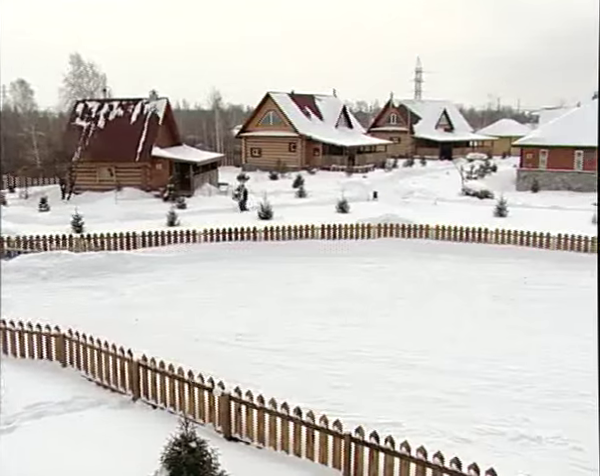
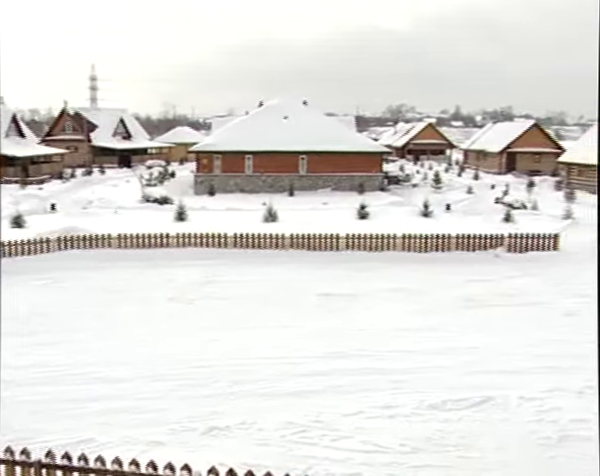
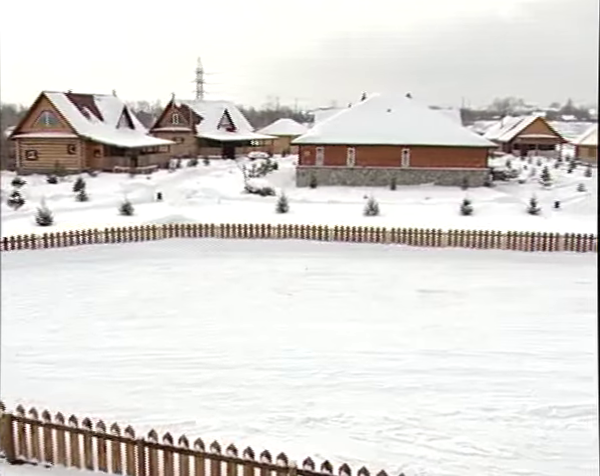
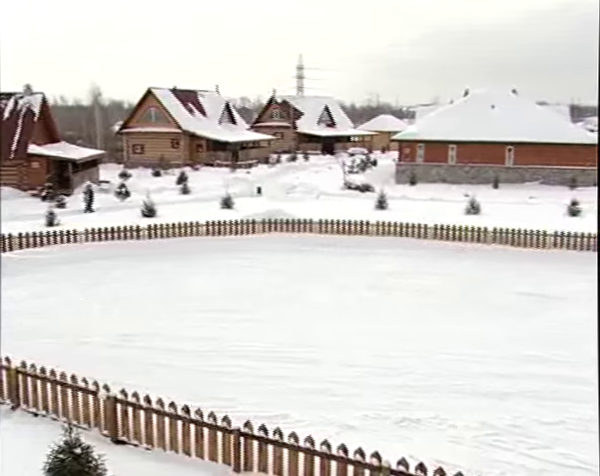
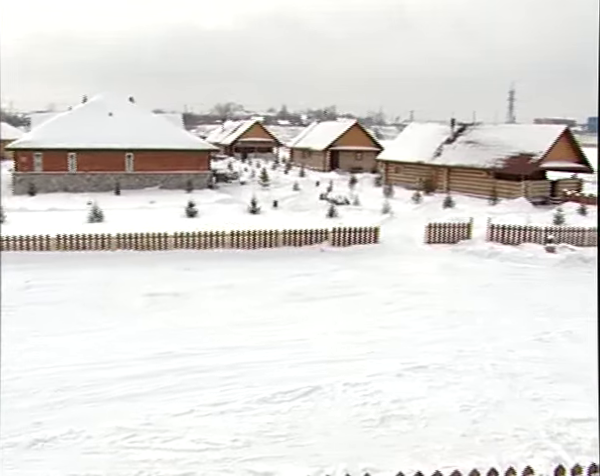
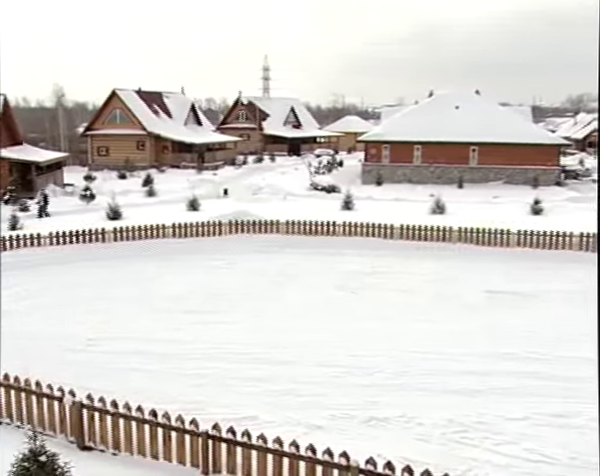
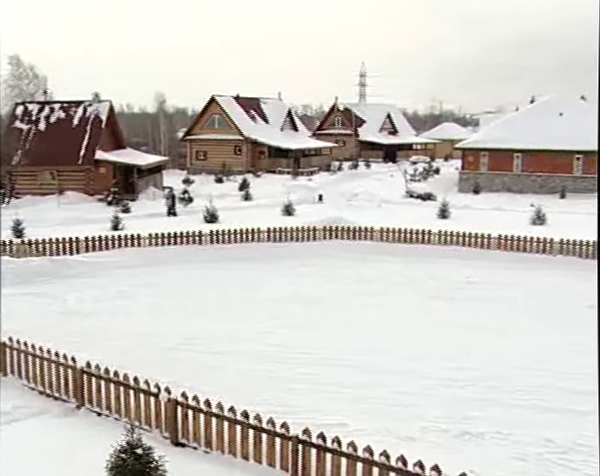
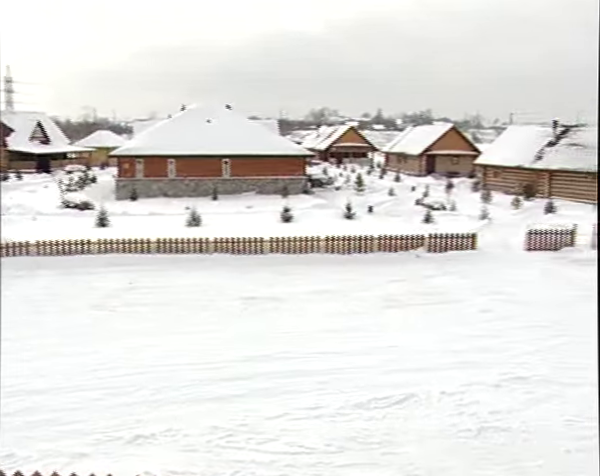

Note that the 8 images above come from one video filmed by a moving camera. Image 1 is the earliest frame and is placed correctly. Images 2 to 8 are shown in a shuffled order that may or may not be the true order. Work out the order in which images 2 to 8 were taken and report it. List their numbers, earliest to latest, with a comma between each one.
7, 4, 6, 3, 2, 8, 5
